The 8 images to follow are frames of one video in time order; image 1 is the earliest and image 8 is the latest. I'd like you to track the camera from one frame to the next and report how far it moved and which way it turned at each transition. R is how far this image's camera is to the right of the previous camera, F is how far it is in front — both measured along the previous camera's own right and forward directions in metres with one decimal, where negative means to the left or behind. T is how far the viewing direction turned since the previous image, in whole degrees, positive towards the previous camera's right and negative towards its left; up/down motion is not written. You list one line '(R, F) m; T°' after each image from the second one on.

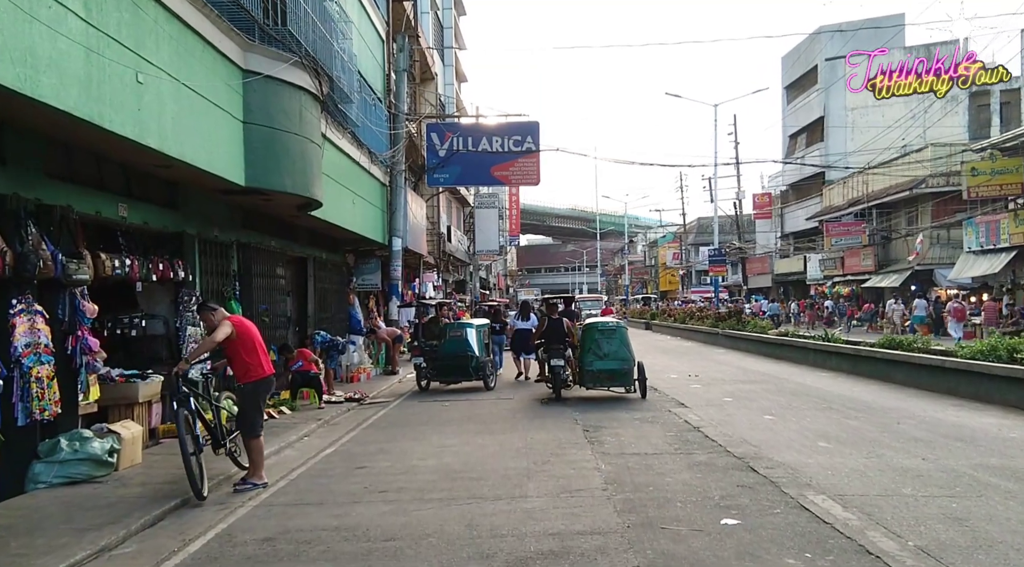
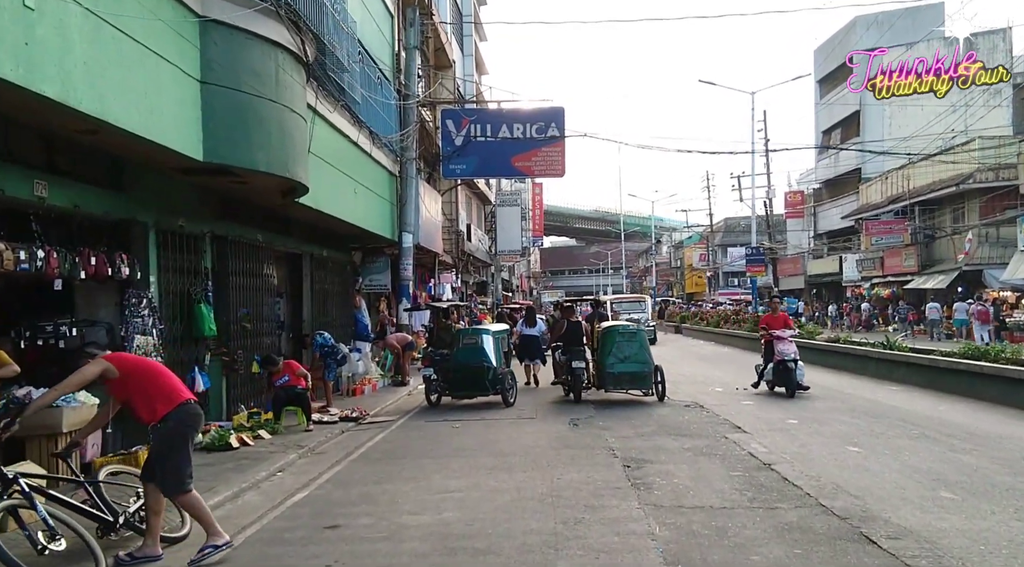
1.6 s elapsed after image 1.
(0.0, +2.3) m; -1°
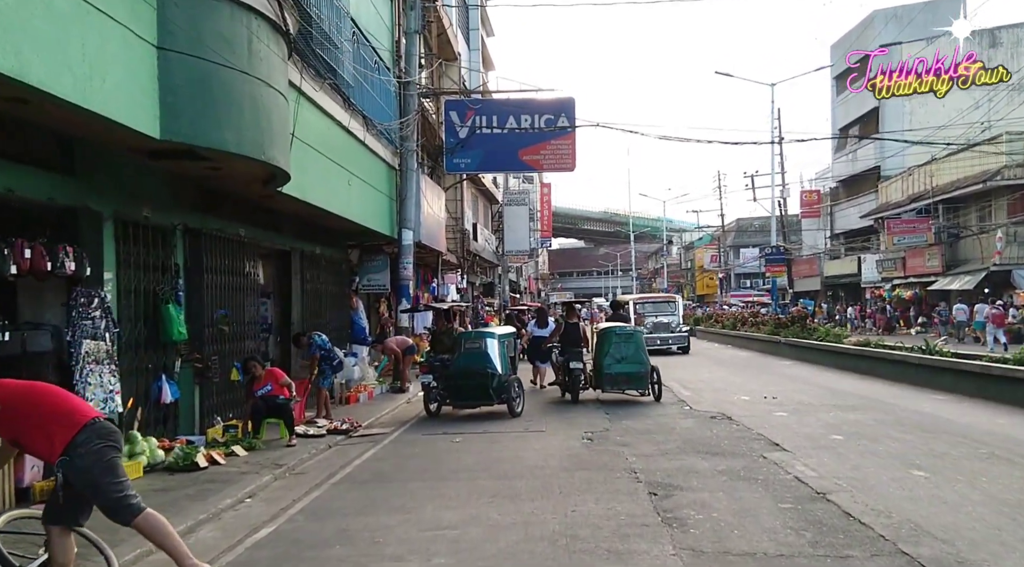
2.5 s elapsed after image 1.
(0.0, +1.4) m; -1°
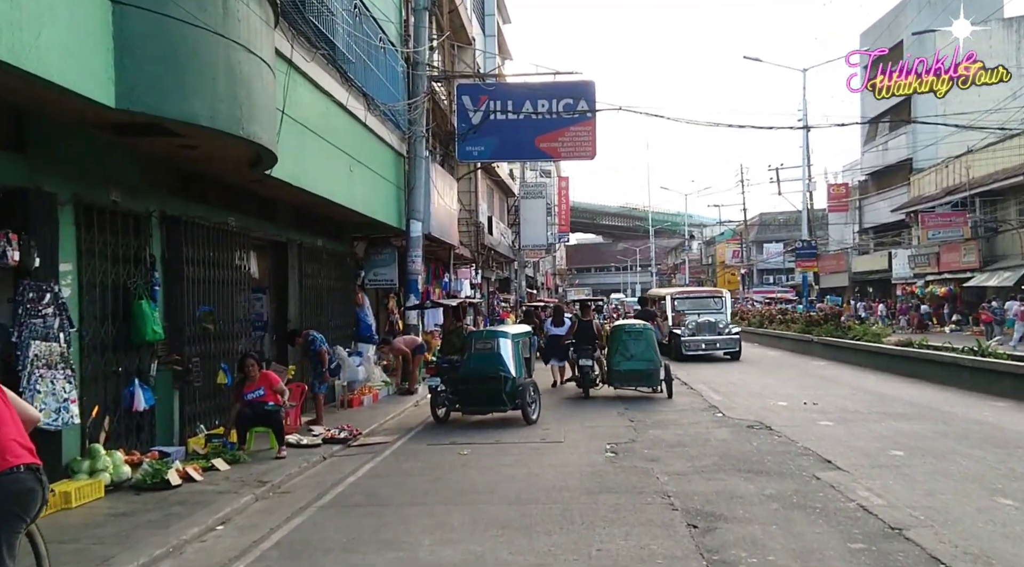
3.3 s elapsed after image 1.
(0.0, +1.2) m; -1°
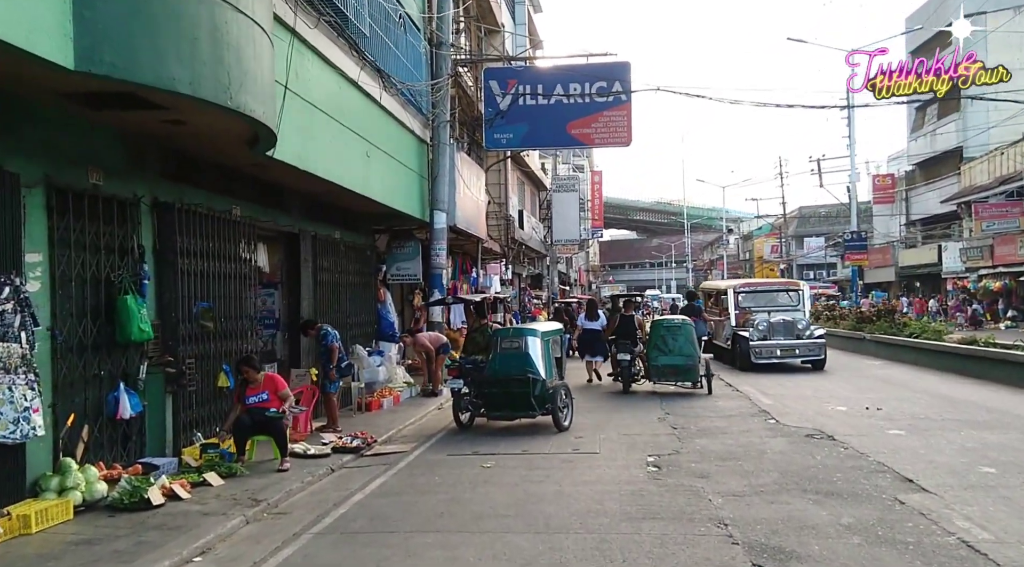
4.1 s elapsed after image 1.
(0.0, +1.1) m; -2°
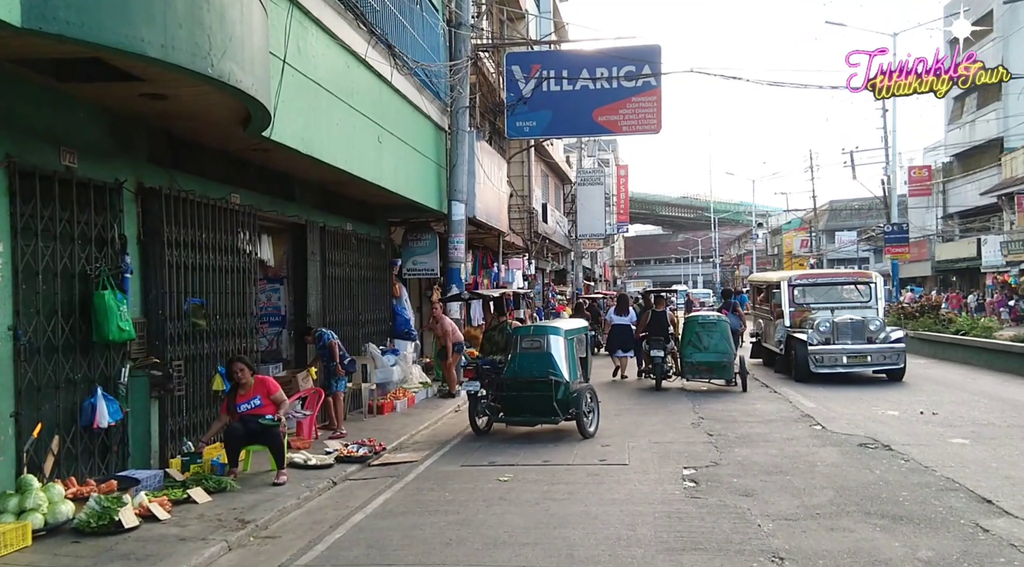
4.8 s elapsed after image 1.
(+0.1, +0.9) m; -2°
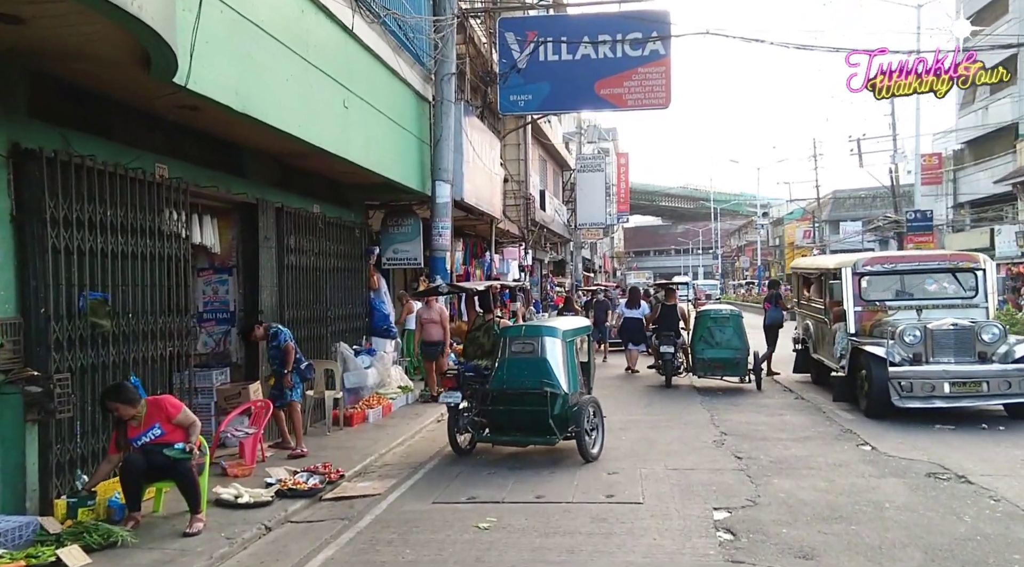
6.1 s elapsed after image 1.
(+0.1, +1.9) m; 0°
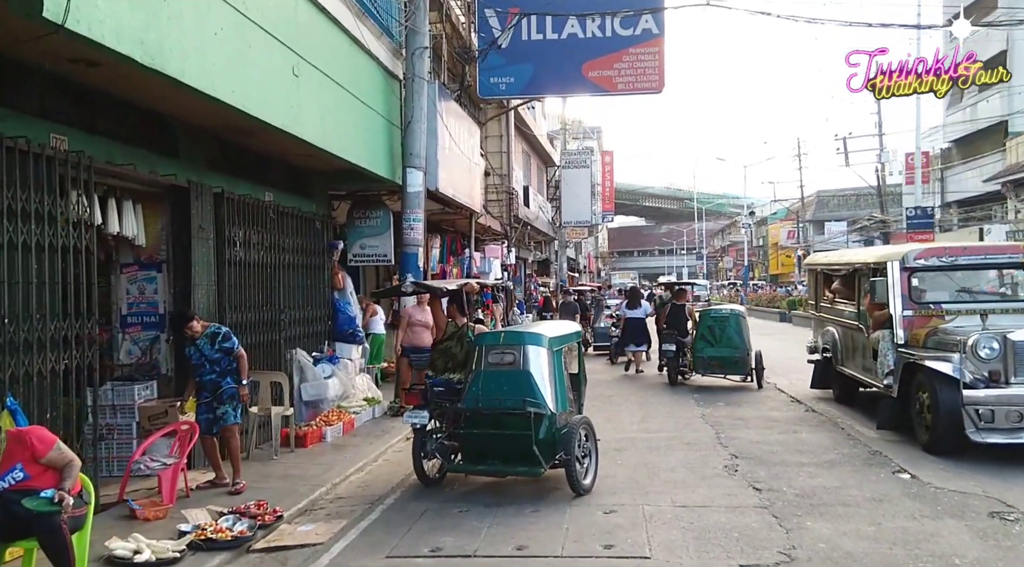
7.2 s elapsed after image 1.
(+0.1, +1.5) m; +1°
